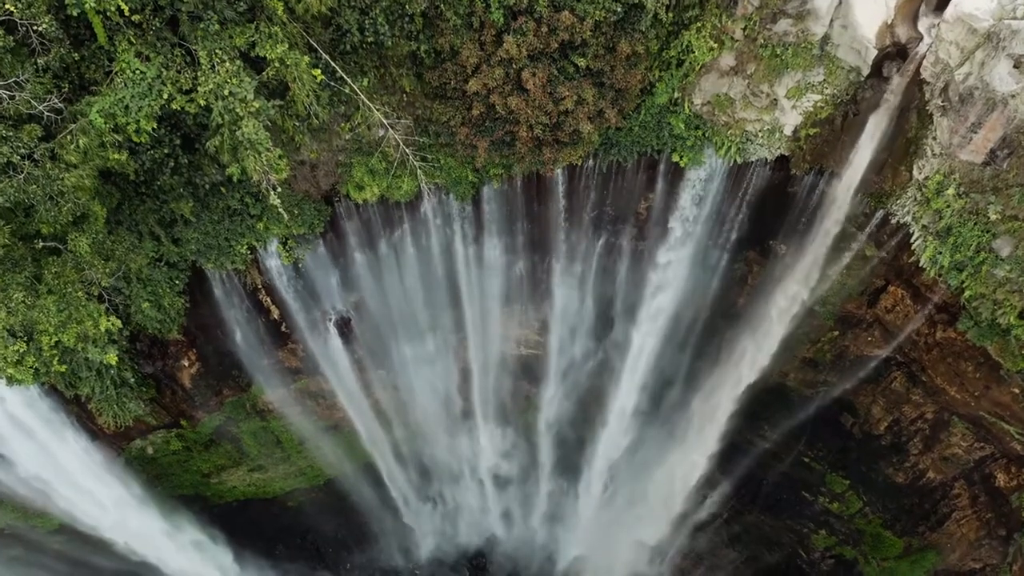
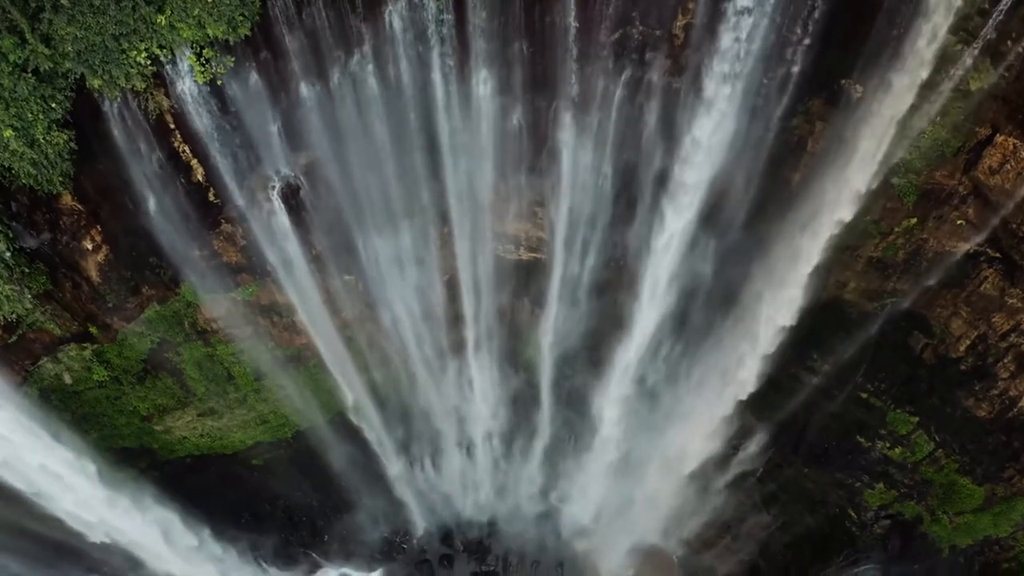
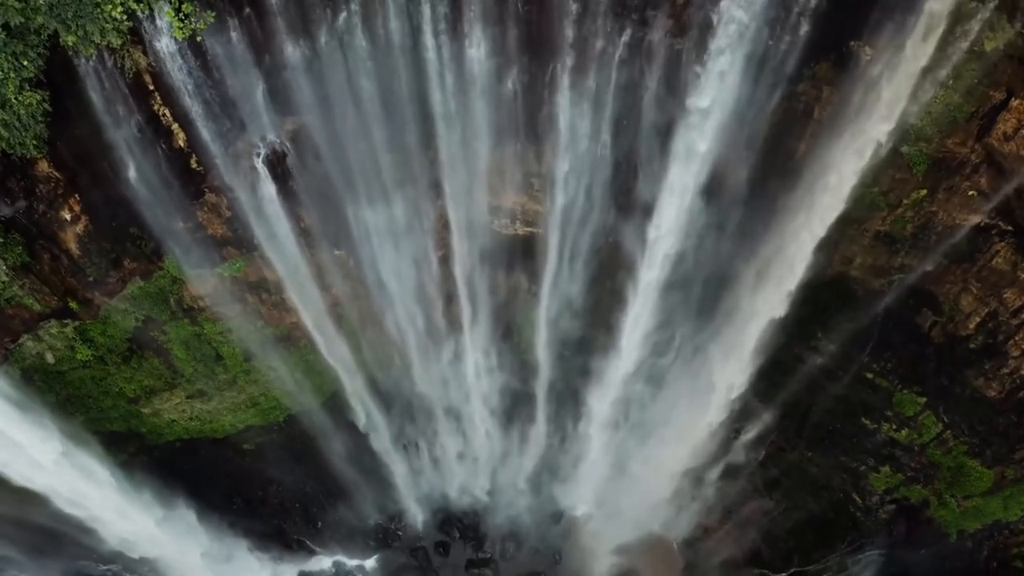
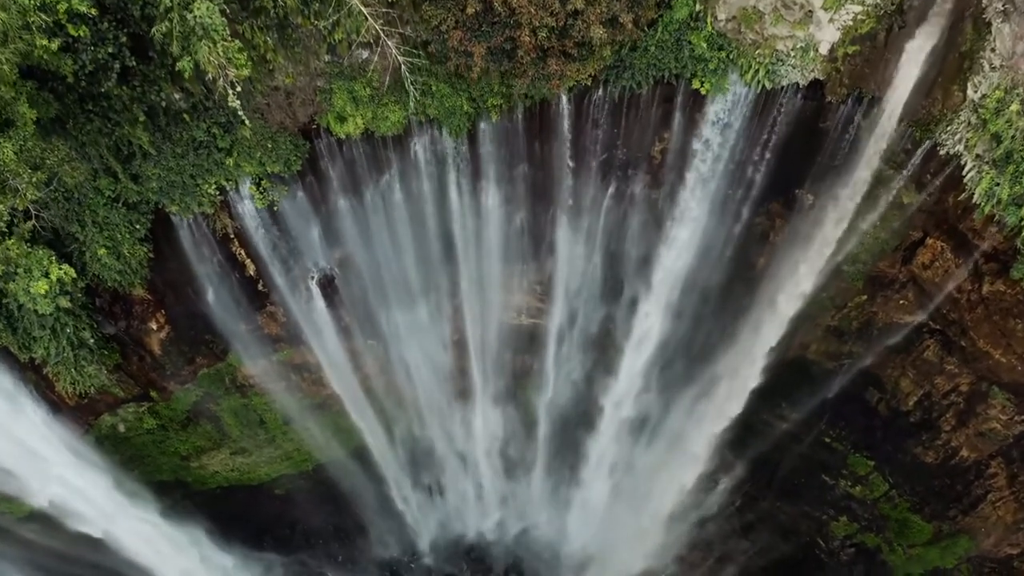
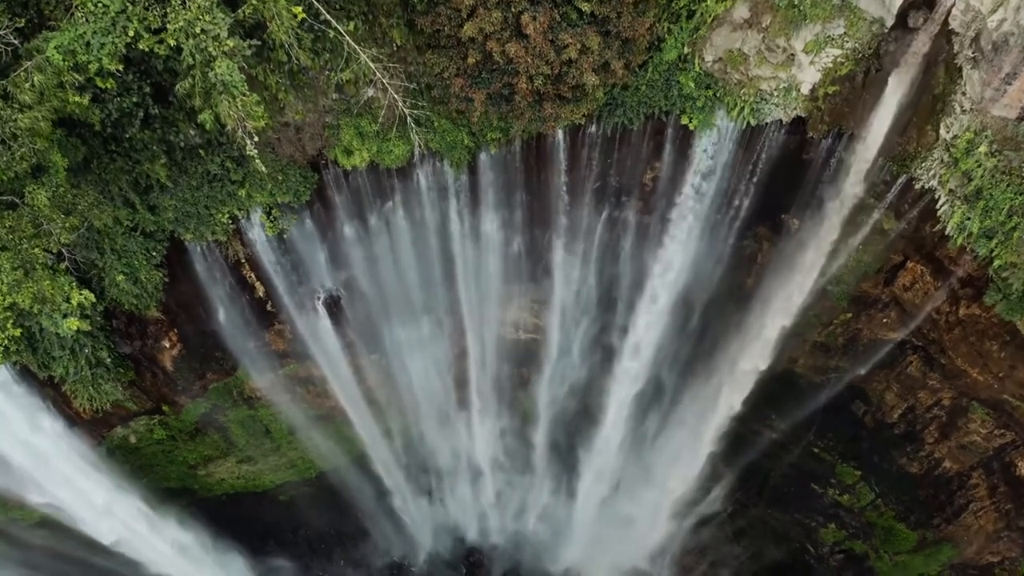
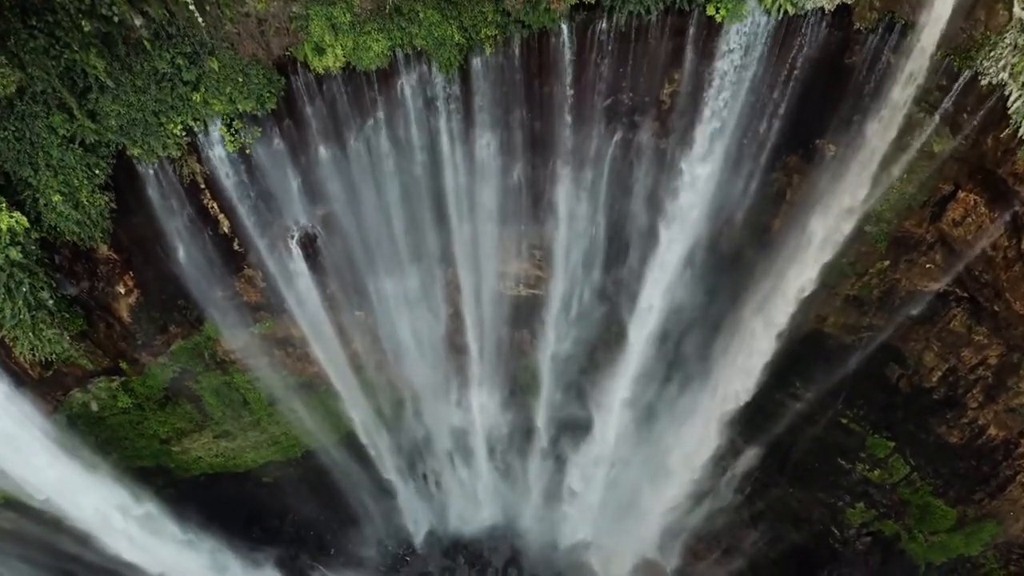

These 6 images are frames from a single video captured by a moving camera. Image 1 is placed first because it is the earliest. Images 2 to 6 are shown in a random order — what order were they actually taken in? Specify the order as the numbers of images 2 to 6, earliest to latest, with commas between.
5, 4, 6, 2, 3
